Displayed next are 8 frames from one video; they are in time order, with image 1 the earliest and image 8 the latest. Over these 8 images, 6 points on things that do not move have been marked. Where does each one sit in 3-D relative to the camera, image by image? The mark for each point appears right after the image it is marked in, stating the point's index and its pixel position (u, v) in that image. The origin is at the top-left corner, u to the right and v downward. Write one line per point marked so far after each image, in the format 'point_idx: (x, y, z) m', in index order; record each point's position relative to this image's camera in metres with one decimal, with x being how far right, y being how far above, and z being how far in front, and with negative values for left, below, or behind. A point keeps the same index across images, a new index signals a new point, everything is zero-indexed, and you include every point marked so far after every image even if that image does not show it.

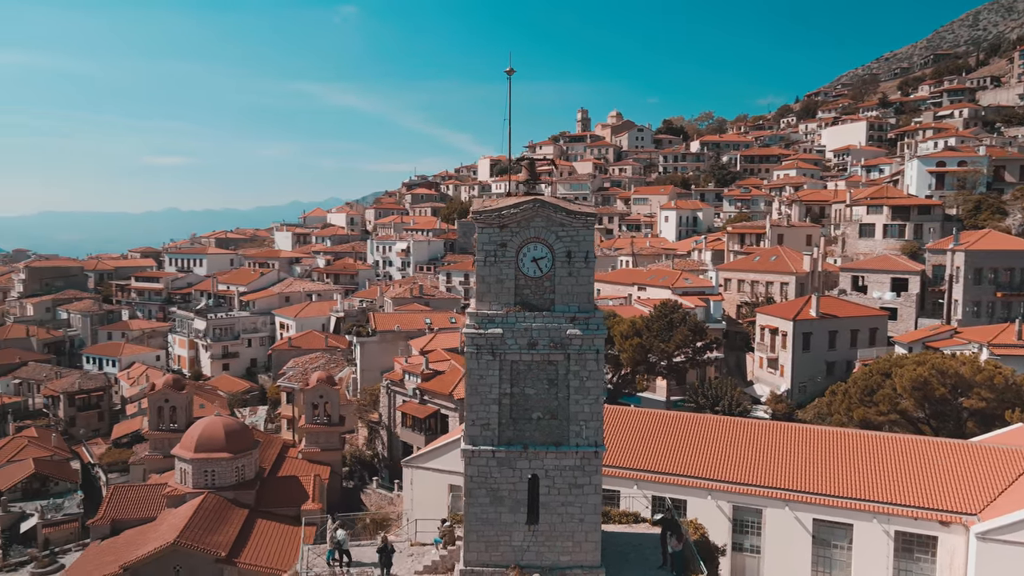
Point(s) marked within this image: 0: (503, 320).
0: (-0.1, -0.4, +9.2) m
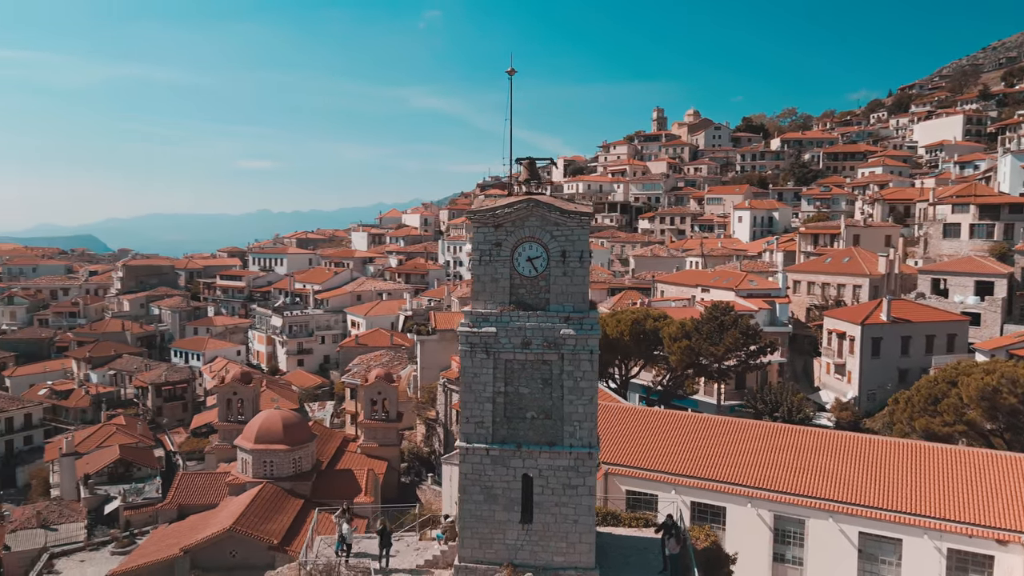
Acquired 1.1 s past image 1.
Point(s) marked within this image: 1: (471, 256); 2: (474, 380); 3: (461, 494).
0: (-0.2, -0.4, +9.3) m
1: (-0.5, +0.4, +9.4) m
2: (-0.5, -1.2, +9.3) m
3: (-0.7, -2.7, +9.5) m
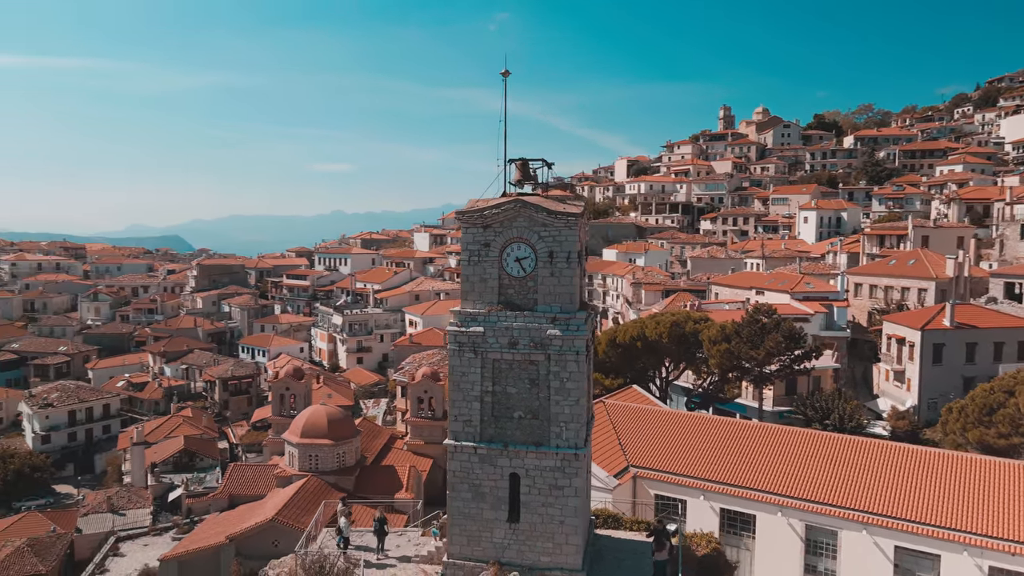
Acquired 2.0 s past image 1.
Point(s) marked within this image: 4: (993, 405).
0: (-0.4, -0.4, +9.3) m
1: (-0.7, +0.4, +9.5) m
2: (-0.7, -1.2, +9.4) m
3: (-0.8, -2.7, +9.6) m
4: (+13.2, -3.2, +19.8) m
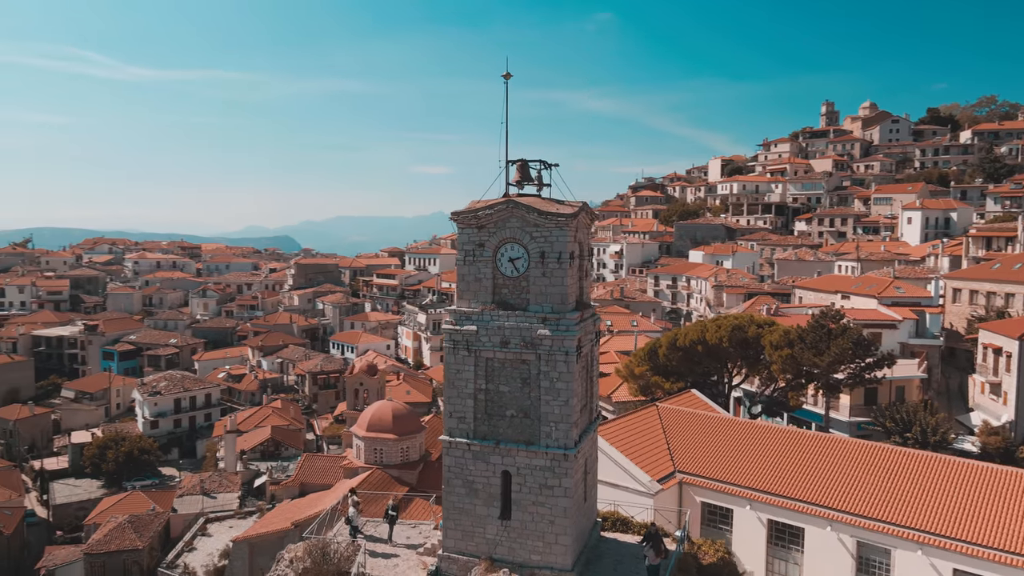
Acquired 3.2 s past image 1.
0: (-0.5, -0.4, +9.5) m
1: (-0.8, +0.4, +9.7) m
2: (-0.7, -1.2, +9.6) m
3: (-0.9, -2.7, +9.8) m
4: (+14.3, -3.4, +18.2) m
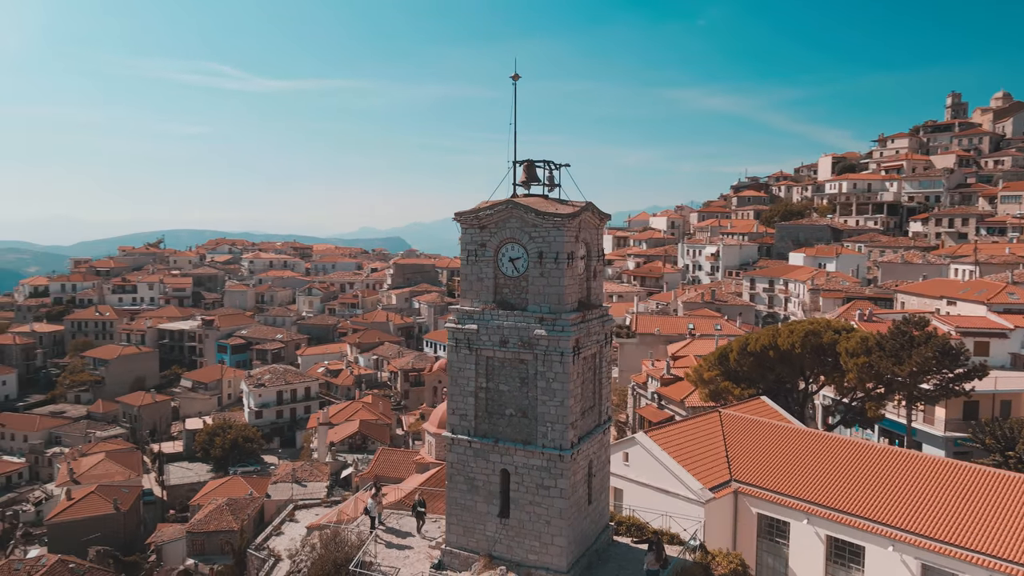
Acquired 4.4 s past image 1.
0: (-0.4, -0.4, +9.6) m
1: (-0.7, +0.4, +9.8) m
2: (-0.7, -1.2, +9.8) m
3: (-0.9, -2.7, +10.0) m
4: (+15.4, -3.6, +16.1) m
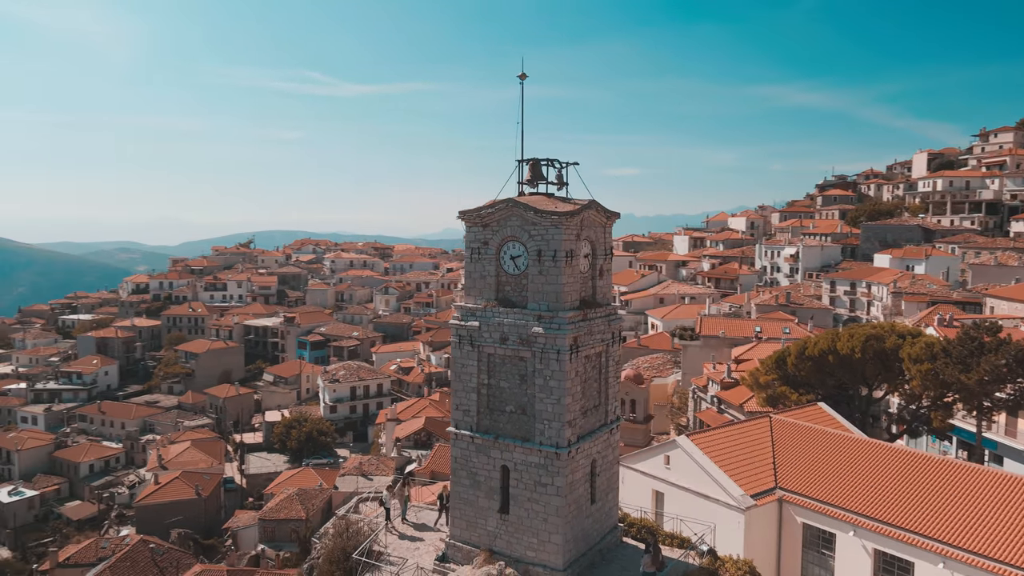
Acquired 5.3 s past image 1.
0: (-0.4, -0.4, +9.8) m
1: (-0.7, +0.5, +10.0) m
2: (-0.7, -1.1, +9.9) m
3: (-0.8, -2.7, +10.2) m
4: (+16.0, -3.7, +14.5) m
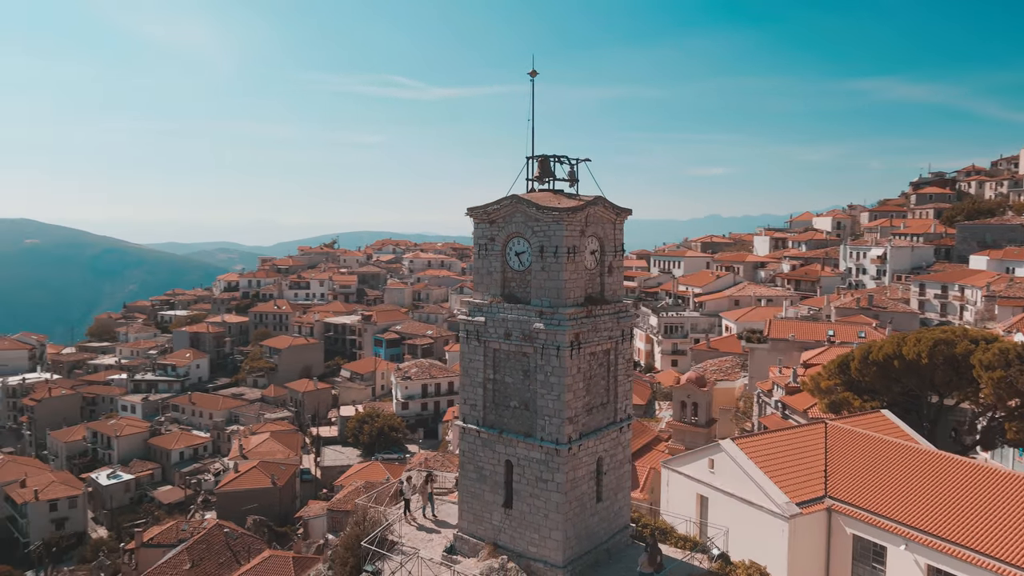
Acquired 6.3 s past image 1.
0: (-0.3, -0.3, +9.8) m
1: (-0.5, +0.5, +10.1) m
2: (-0.6, -1.1, +10.1) m
3: (-0.7, -2.6, +10.3) m
4: (+16.4, -3.7, +12.8) m
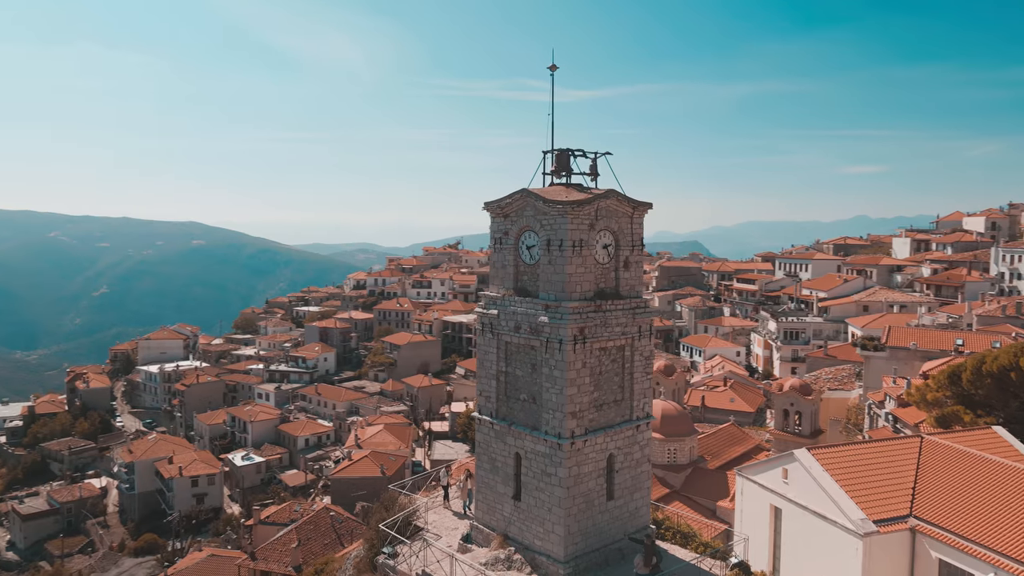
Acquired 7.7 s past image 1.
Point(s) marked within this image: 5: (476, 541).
0: (-0.2, -0.2, +10.0) m
1: (-0.3, +0.6, +10.3) m
2: (-0.4, -1.0, +10.2) m
3: (-0.5, -2.5, +10.5) m
4: (+16.8, -3.9, +10.0) m
5: (-0.5, -3.7, +10.4) m
